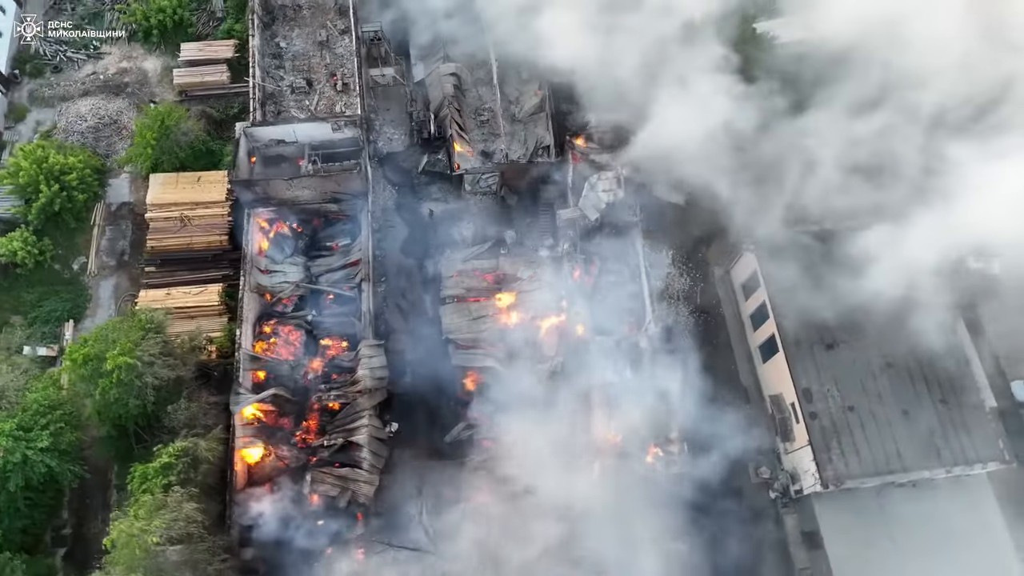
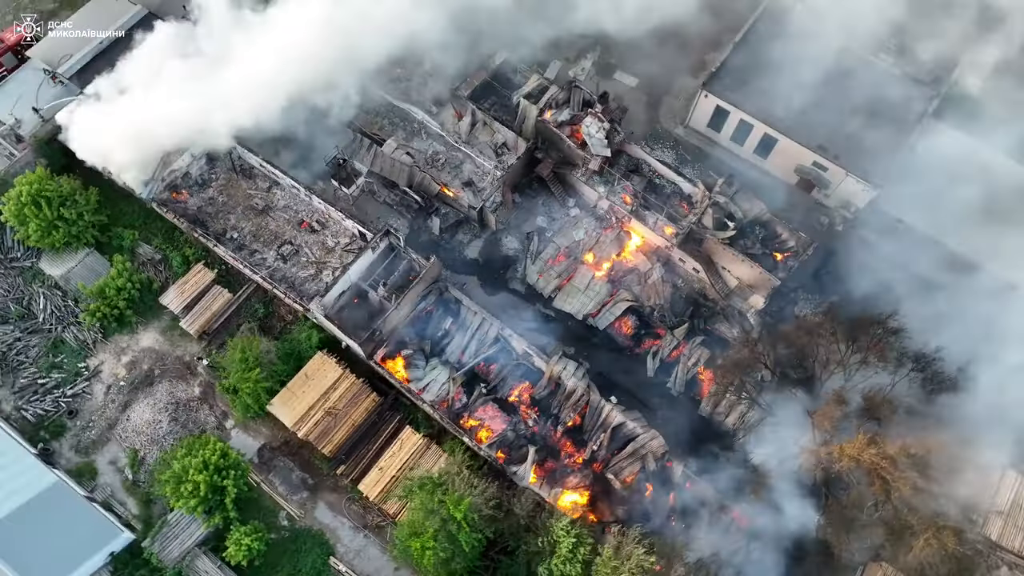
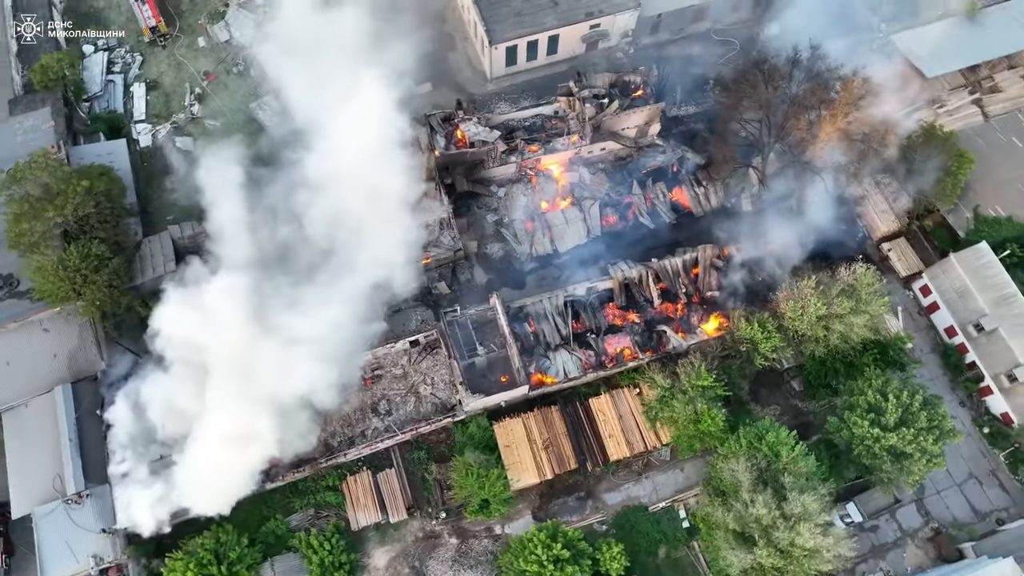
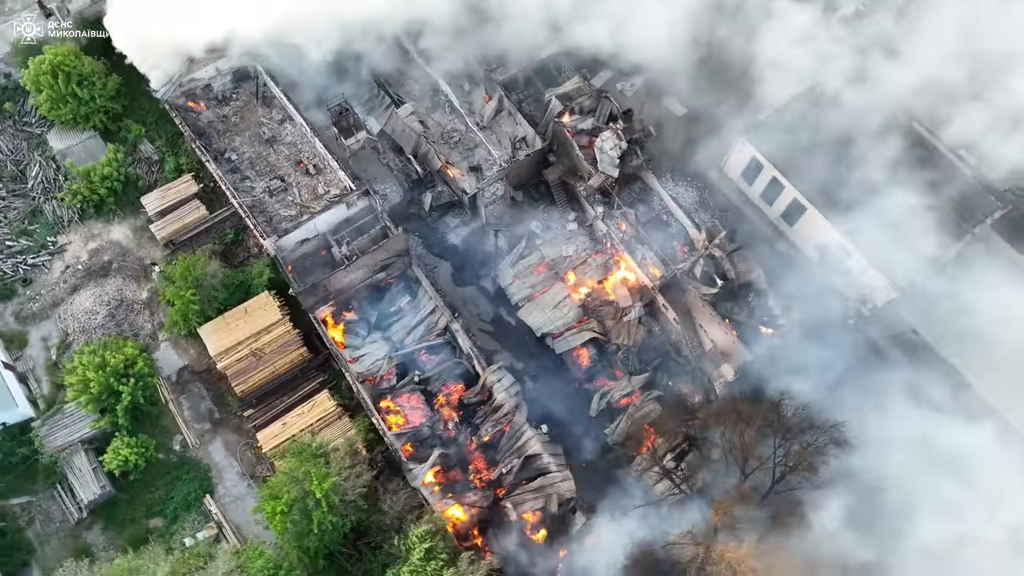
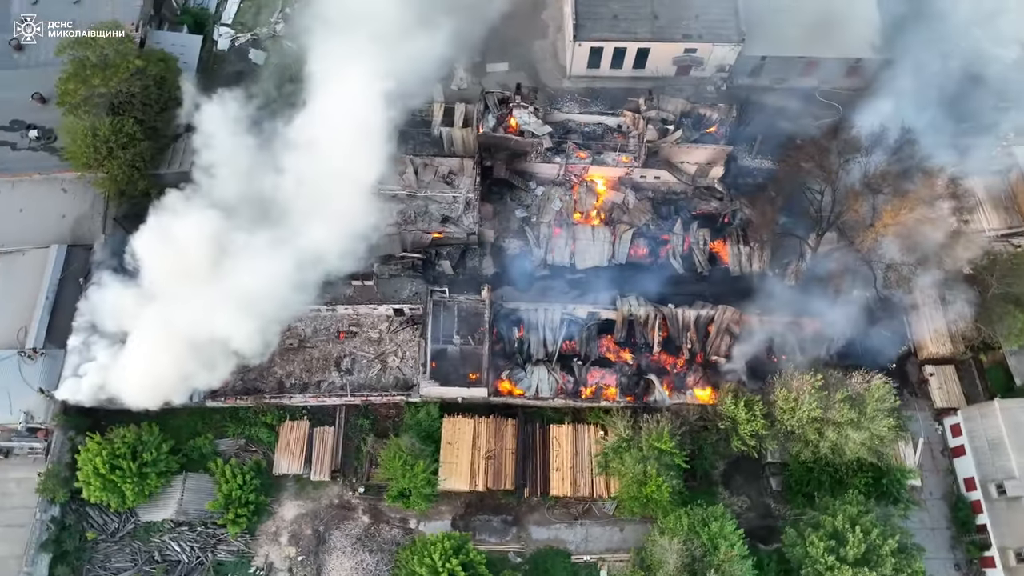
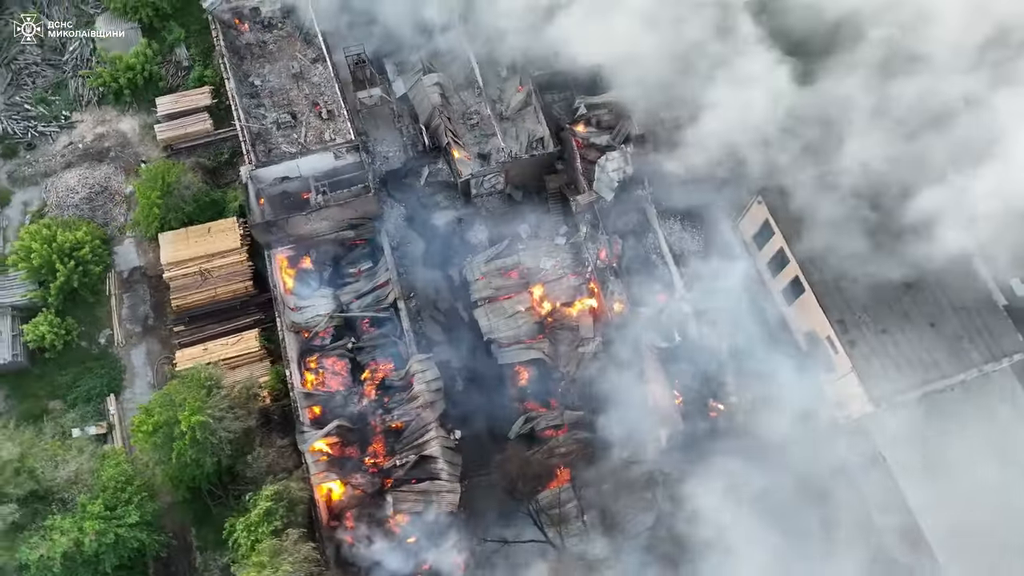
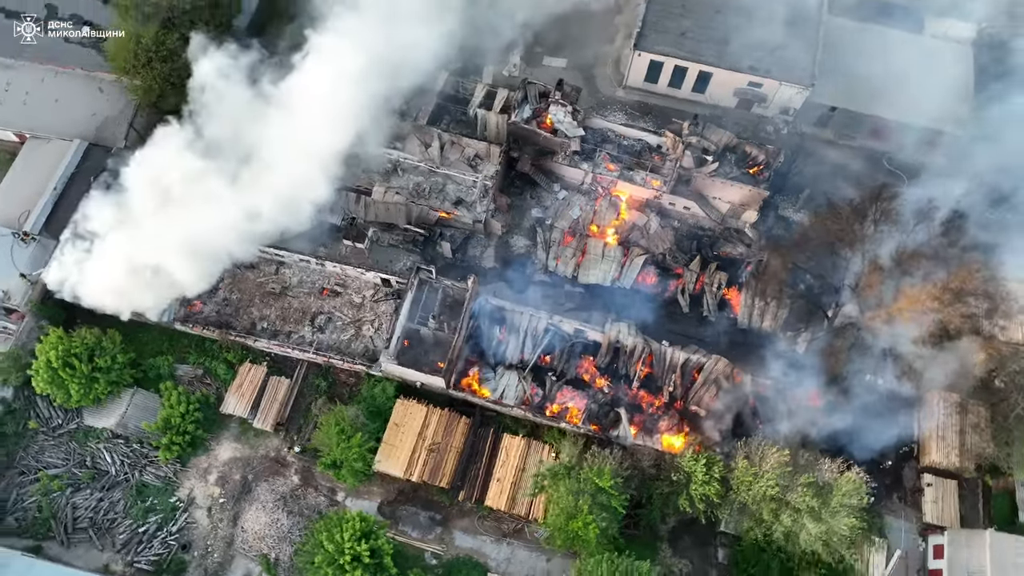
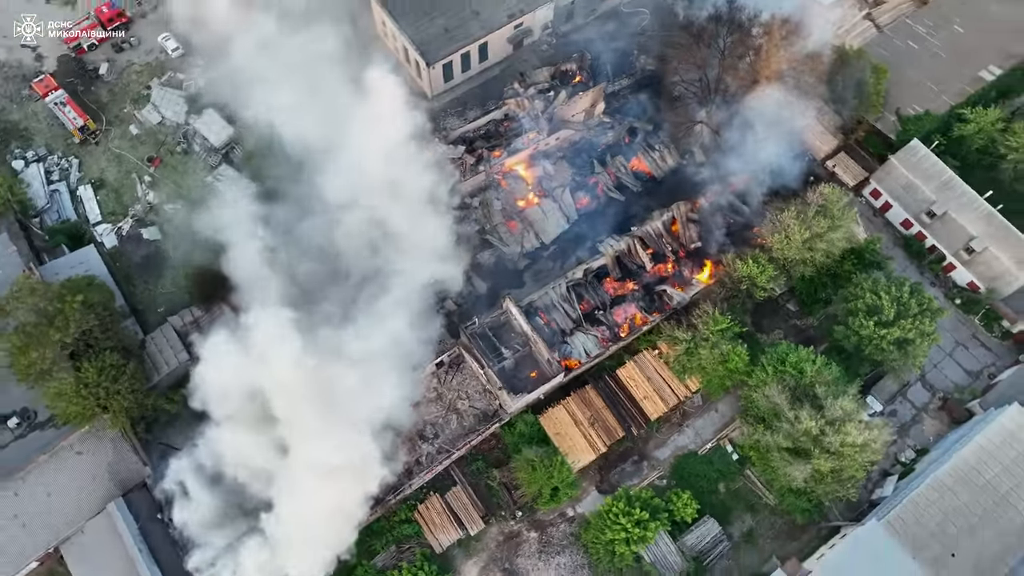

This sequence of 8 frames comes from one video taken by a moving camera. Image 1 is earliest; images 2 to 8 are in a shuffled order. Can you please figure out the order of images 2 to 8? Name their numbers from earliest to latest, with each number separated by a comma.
6, 4, 2, 7, 5, 3, 8
